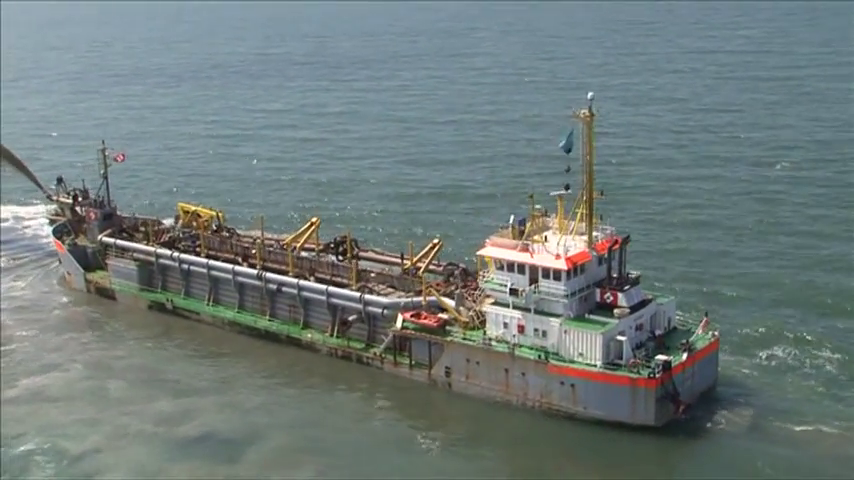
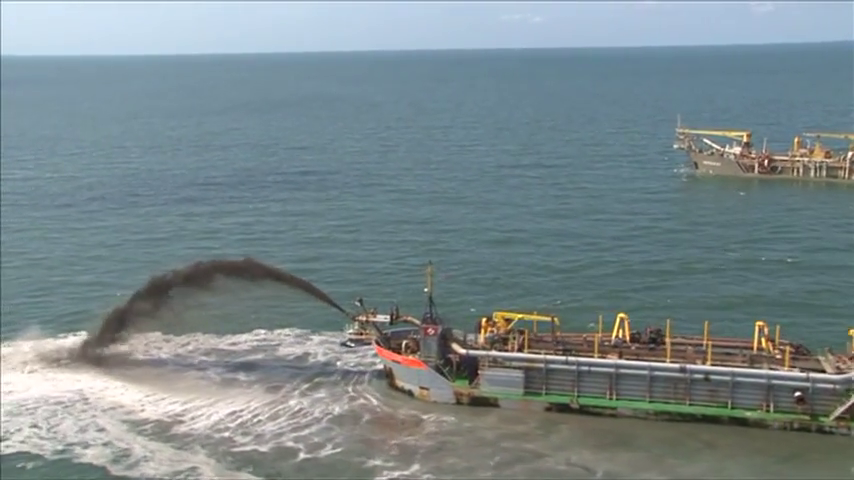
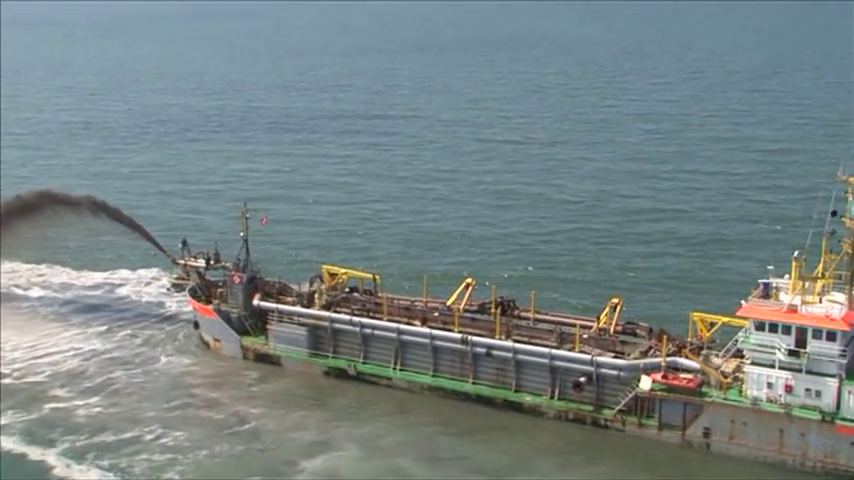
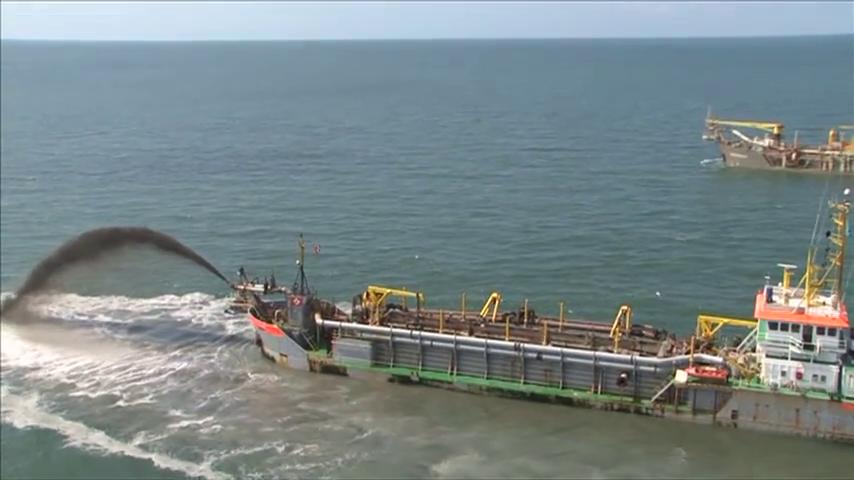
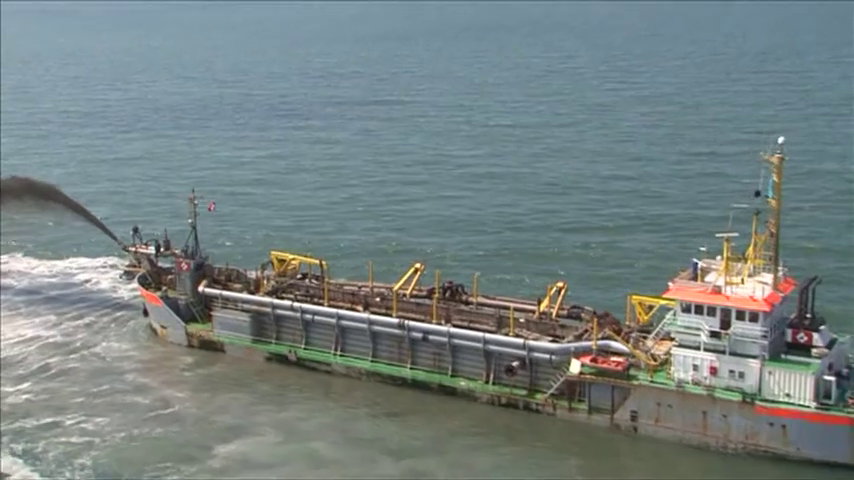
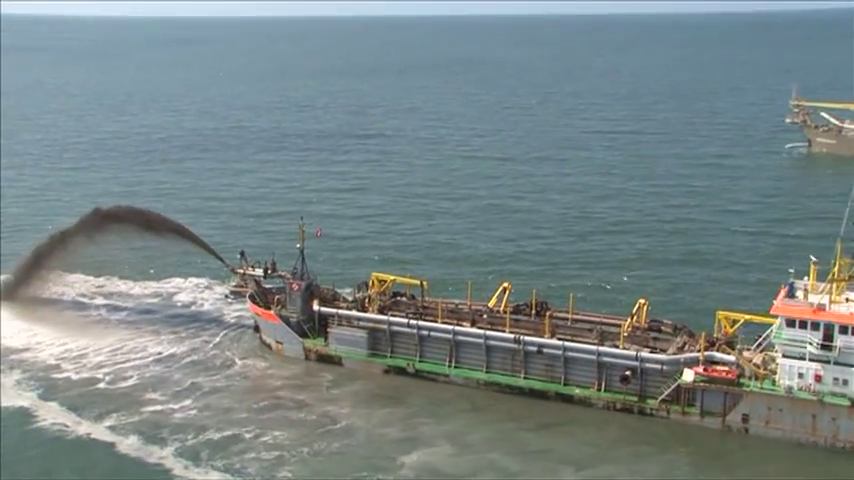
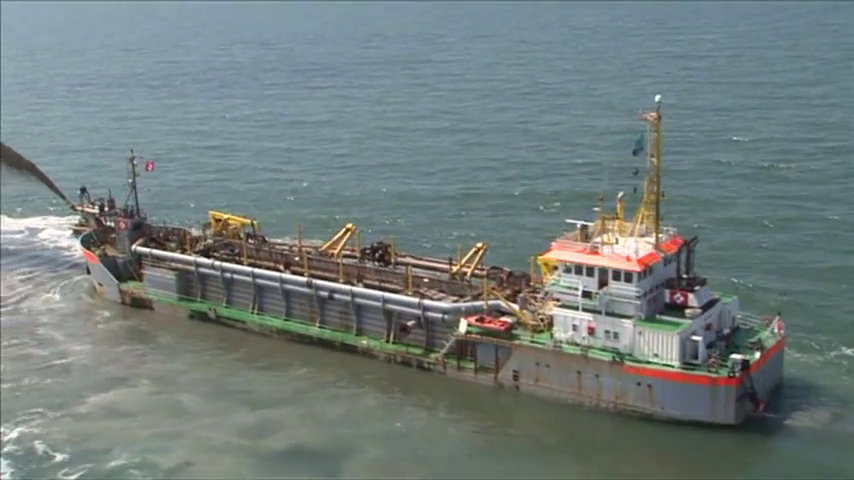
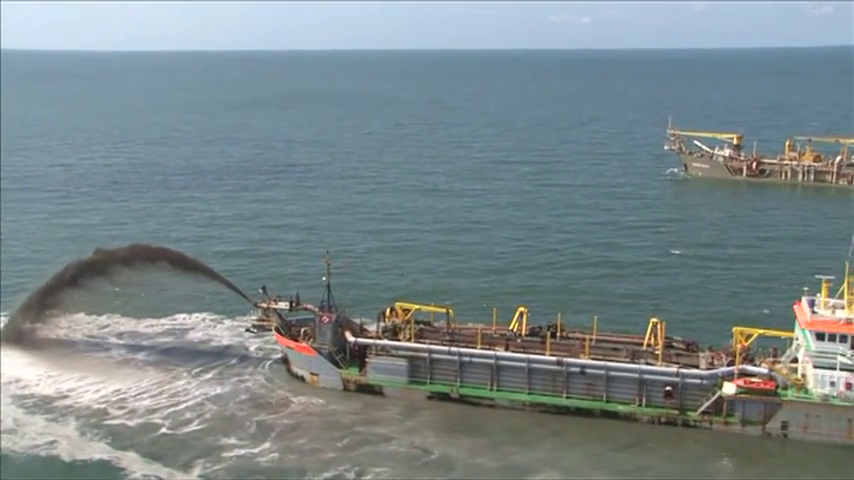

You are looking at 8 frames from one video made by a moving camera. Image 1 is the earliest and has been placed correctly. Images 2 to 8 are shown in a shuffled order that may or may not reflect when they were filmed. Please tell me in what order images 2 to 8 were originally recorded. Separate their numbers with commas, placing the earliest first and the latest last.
7, 5, 3, 6, 4, 8, 2
